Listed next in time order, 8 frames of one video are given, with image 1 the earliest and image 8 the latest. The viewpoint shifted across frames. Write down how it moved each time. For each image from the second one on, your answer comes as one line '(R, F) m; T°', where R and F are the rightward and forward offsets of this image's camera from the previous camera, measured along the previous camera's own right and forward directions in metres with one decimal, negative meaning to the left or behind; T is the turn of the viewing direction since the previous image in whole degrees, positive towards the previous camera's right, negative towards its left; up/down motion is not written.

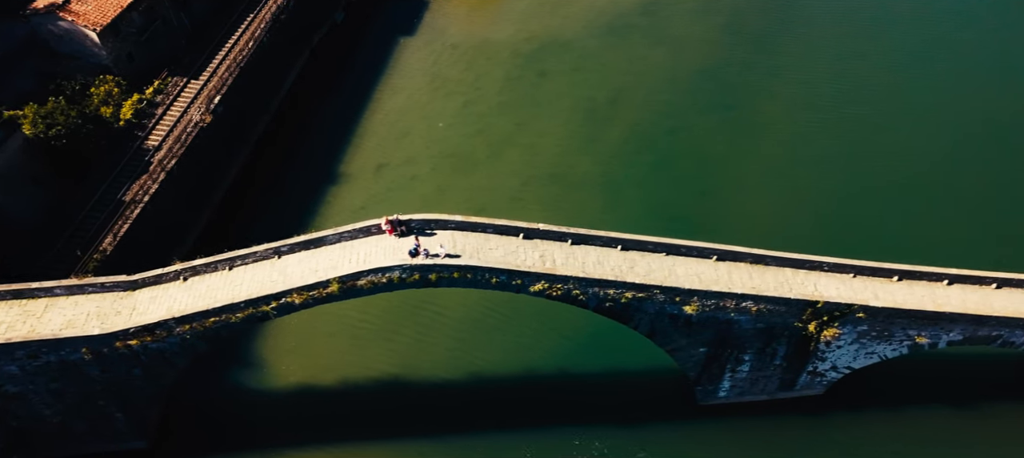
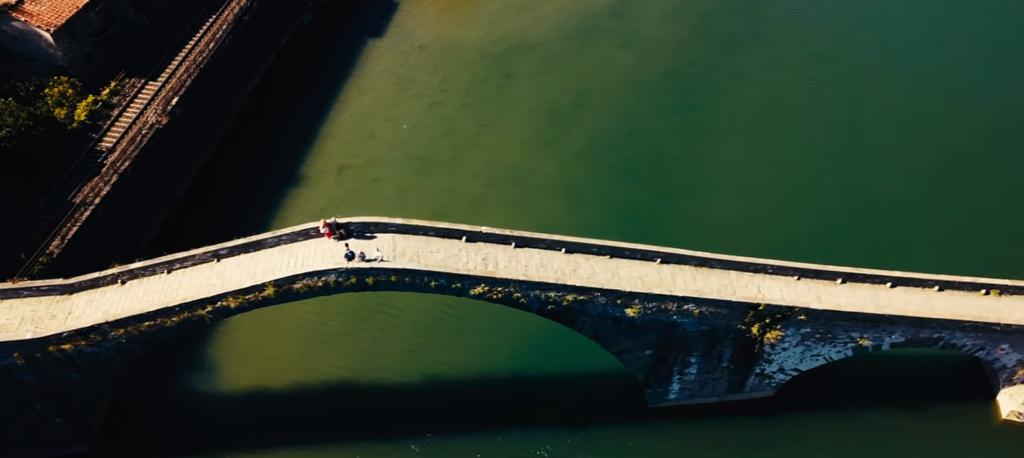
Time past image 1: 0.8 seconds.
(+0.9, 0.0) m; +1°
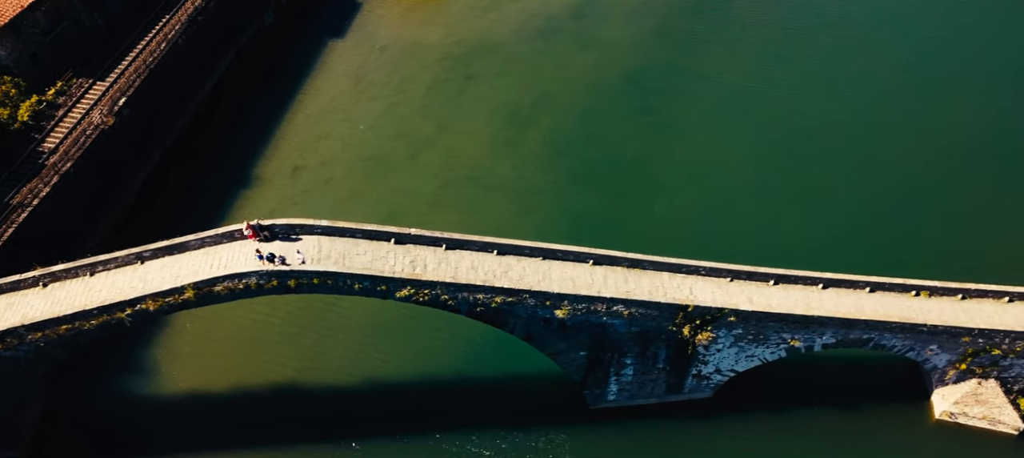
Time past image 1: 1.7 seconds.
(+1.1, 0.0) m; +1°
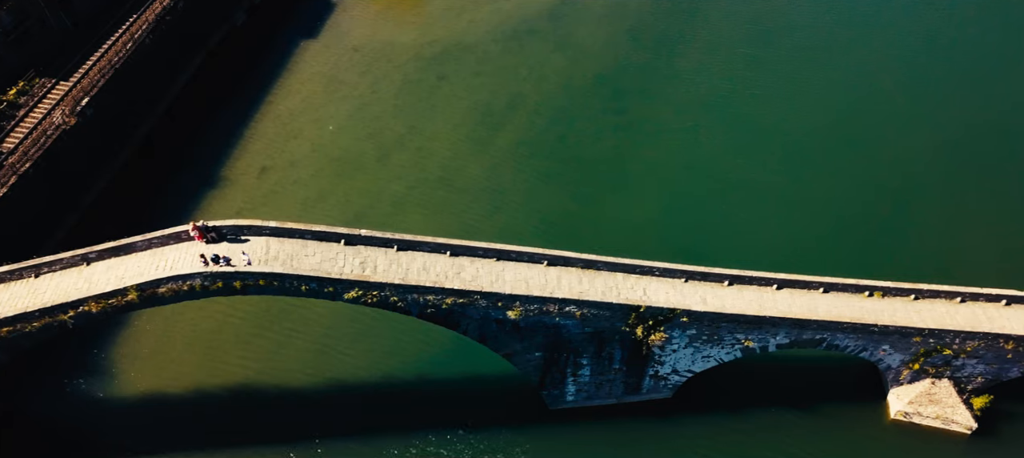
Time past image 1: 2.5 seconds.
(+0.8, 0.0) m; +1°
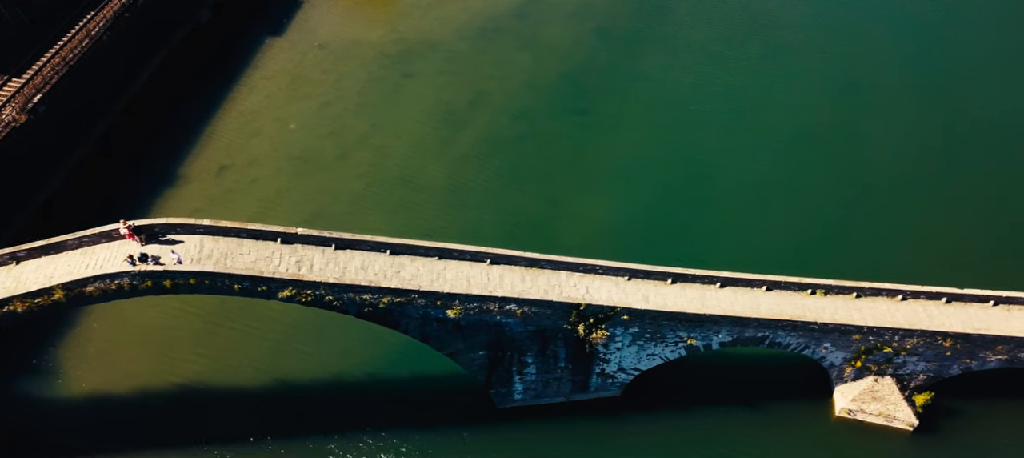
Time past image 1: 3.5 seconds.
(+1.0, 0.0) m; +1°
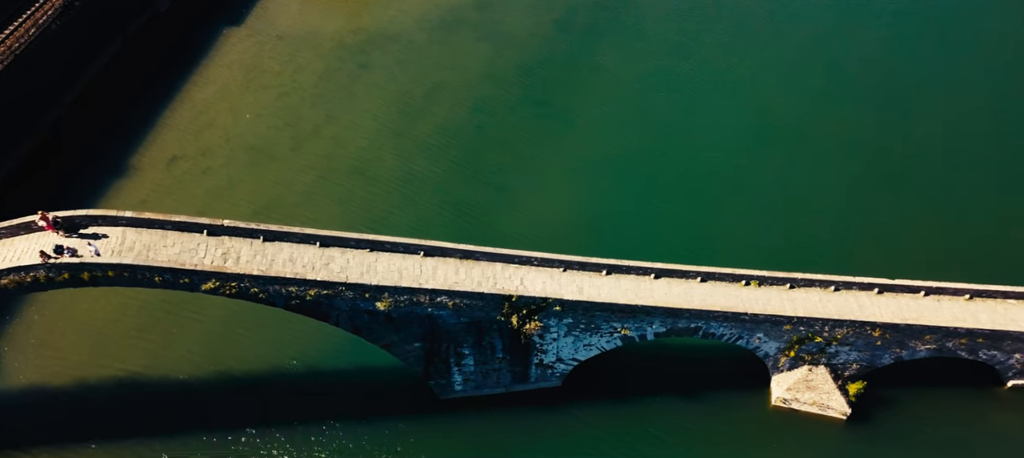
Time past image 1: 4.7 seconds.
(+1.1, 0.0) m; +1°
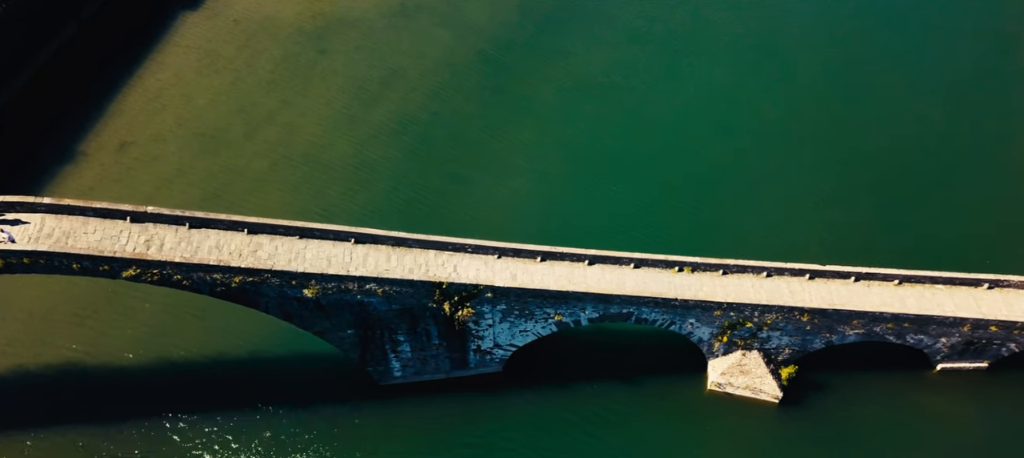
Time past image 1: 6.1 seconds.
(+1.2, -0.1) m; +1°
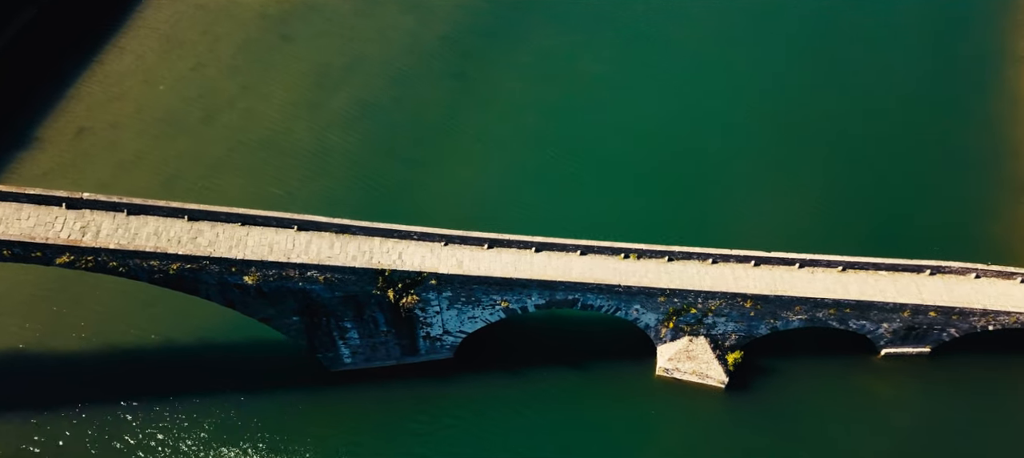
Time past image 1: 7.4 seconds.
(+0.9, -0.1) m; +1°
